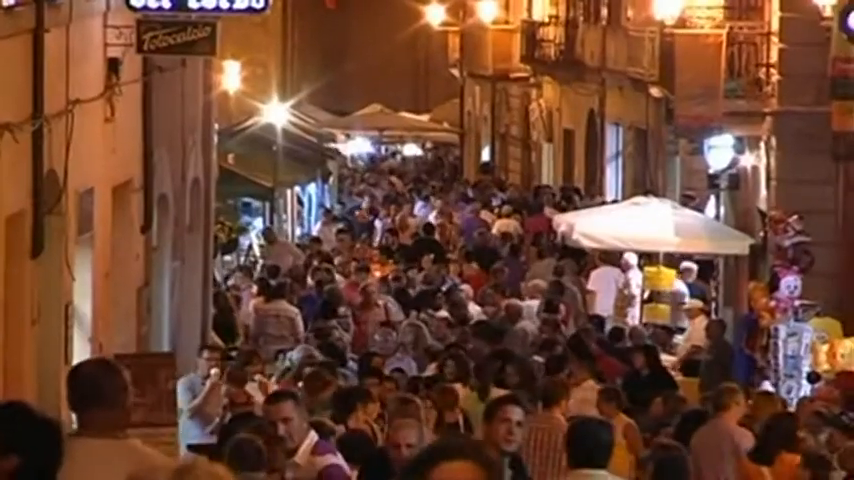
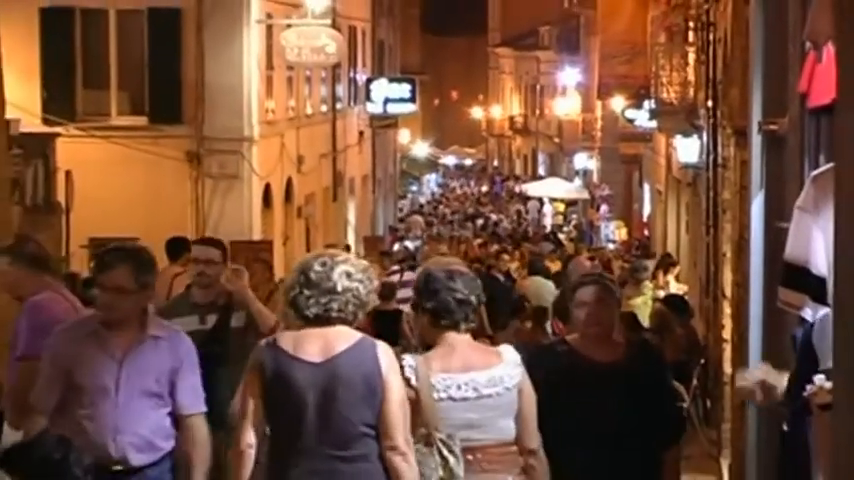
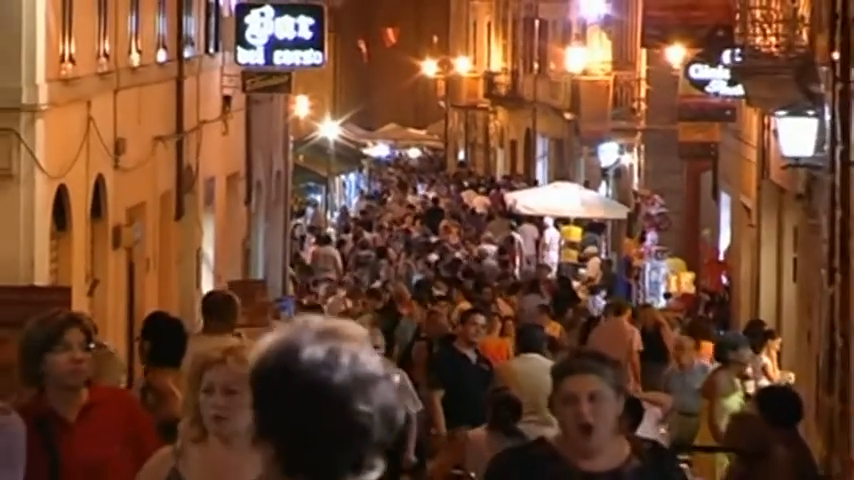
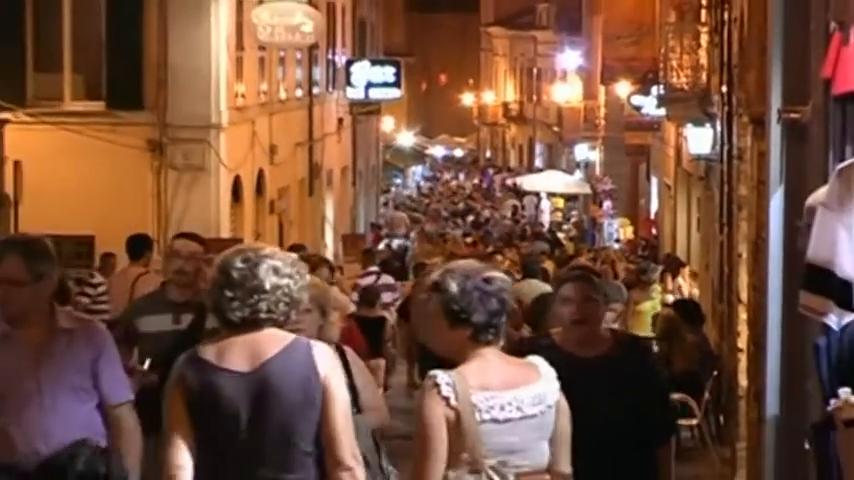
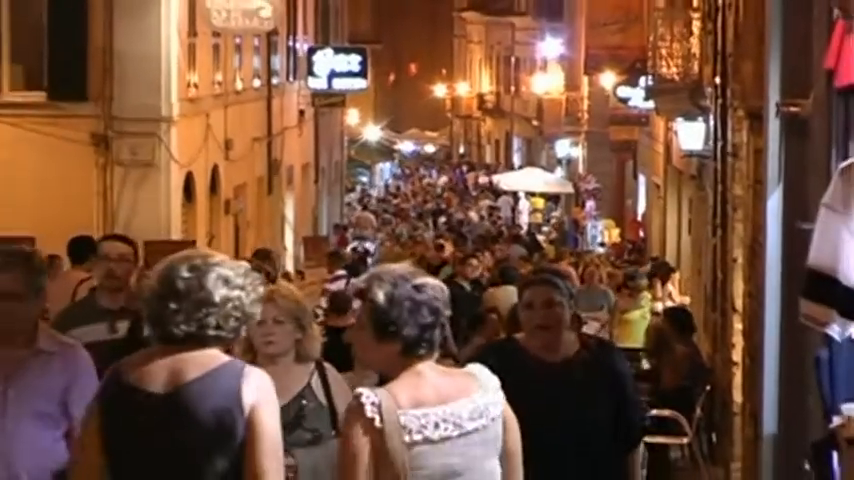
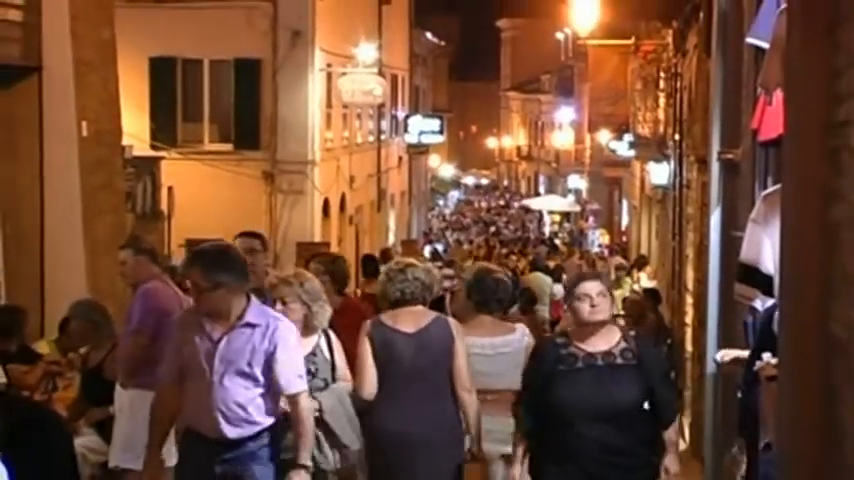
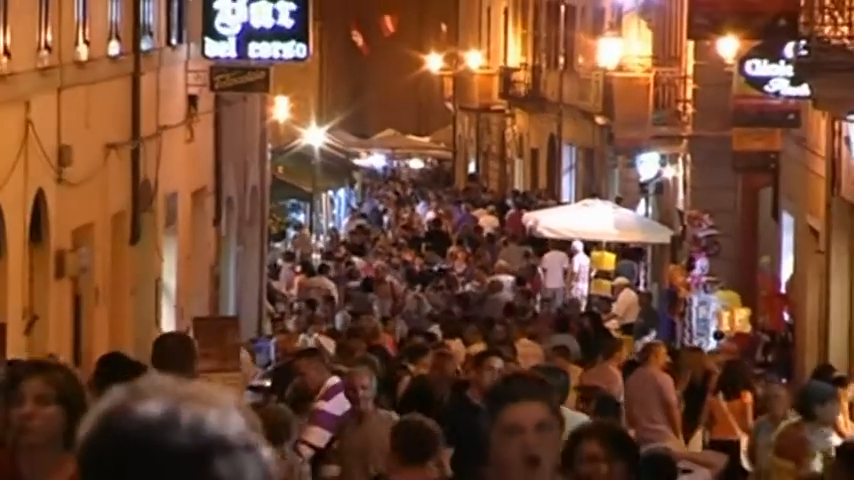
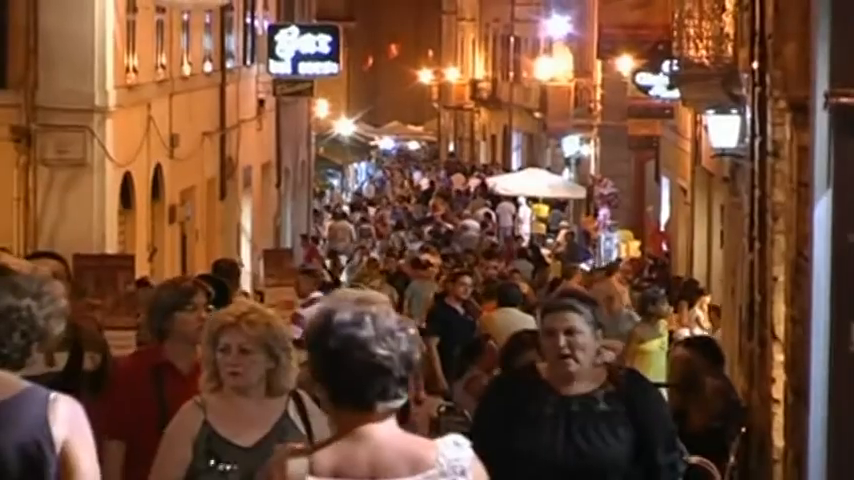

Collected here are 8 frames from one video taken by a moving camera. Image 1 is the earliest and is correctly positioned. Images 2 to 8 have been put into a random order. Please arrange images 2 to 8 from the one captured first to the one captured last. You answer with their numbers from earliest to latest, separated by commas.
7, 3, 8, 5, 4, 2, 6
